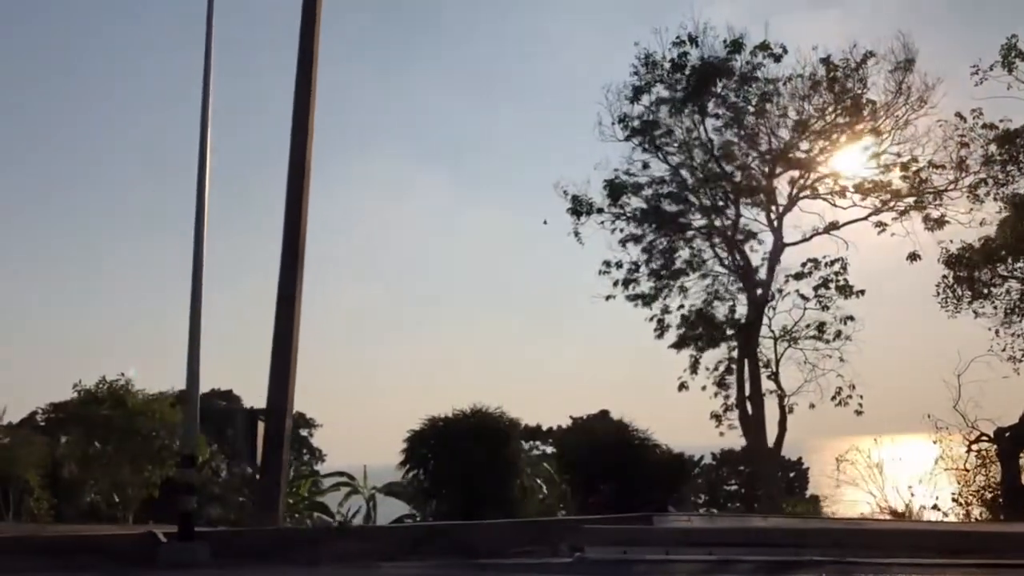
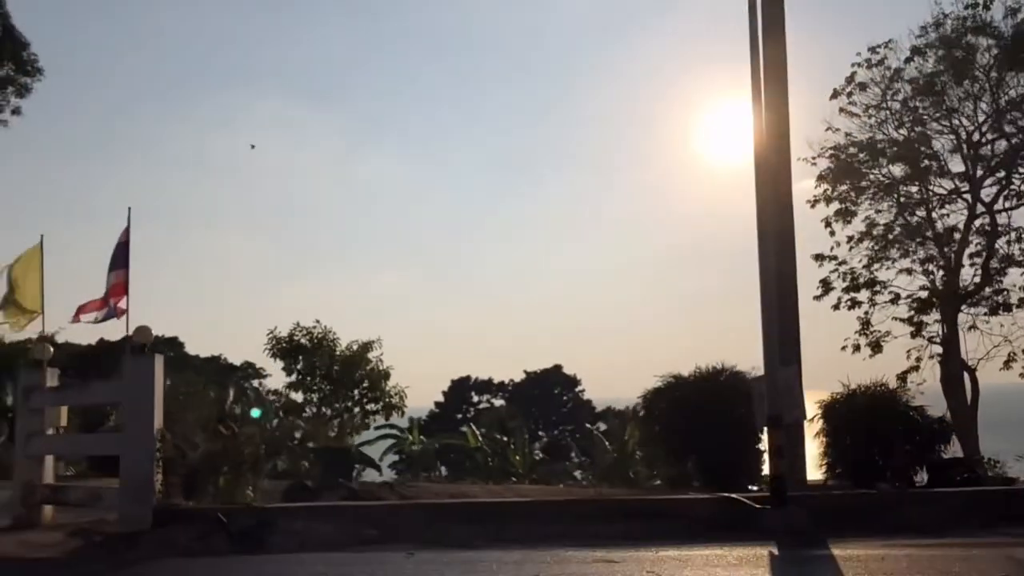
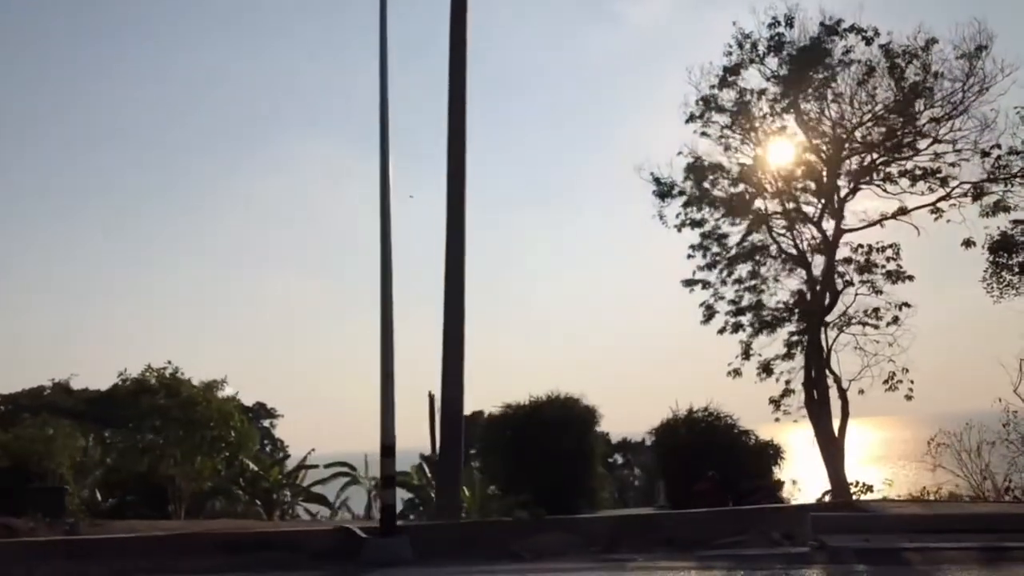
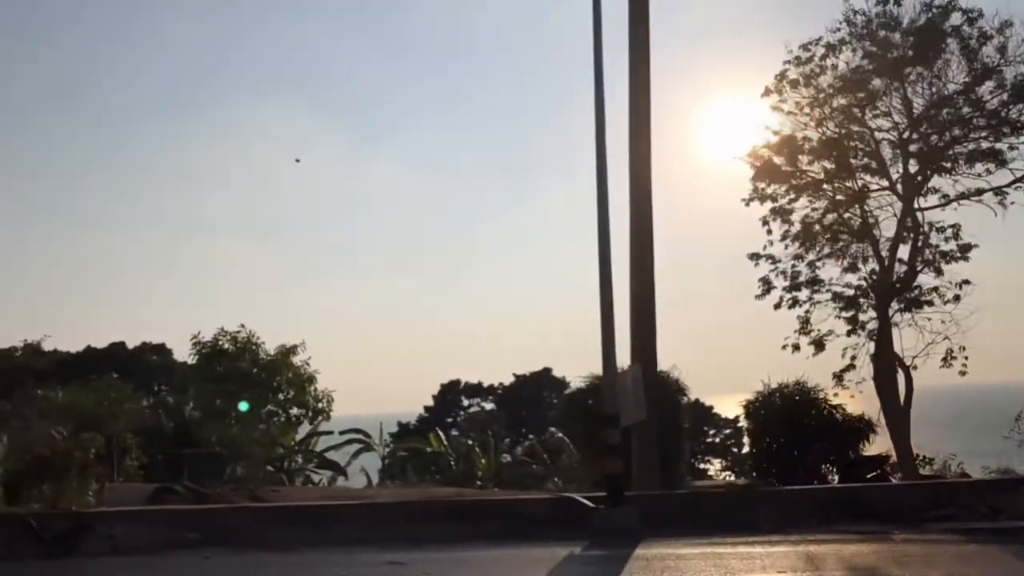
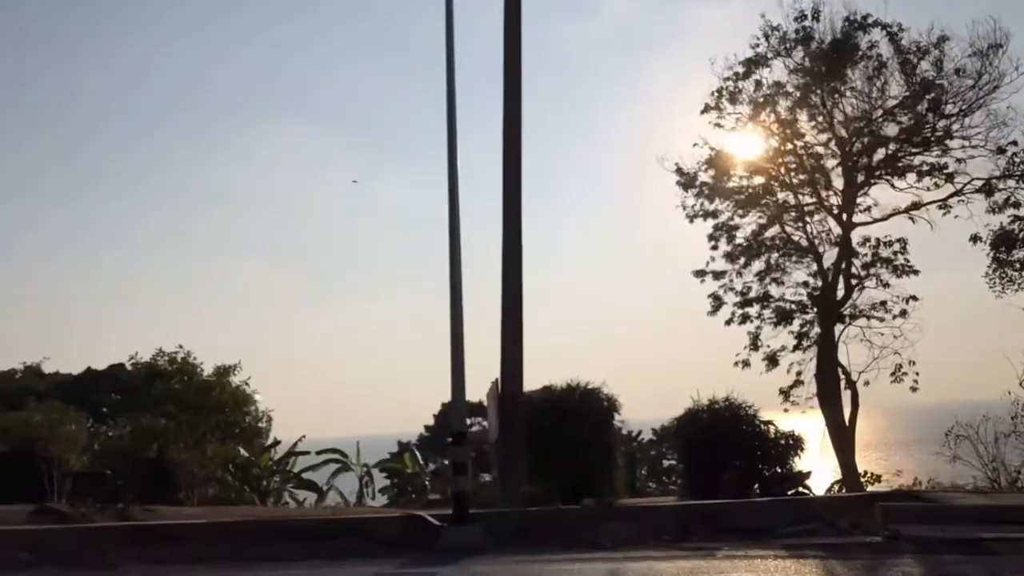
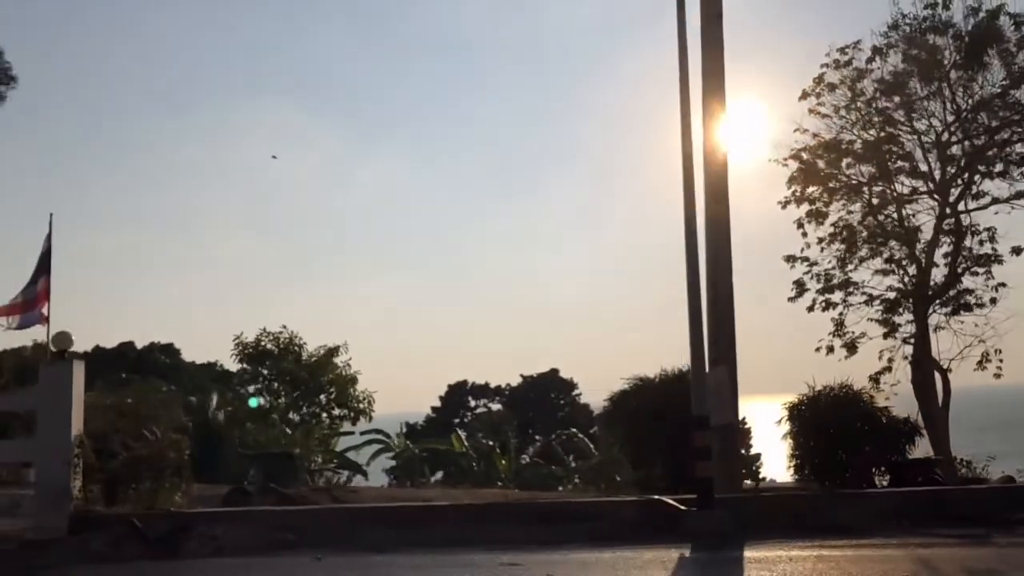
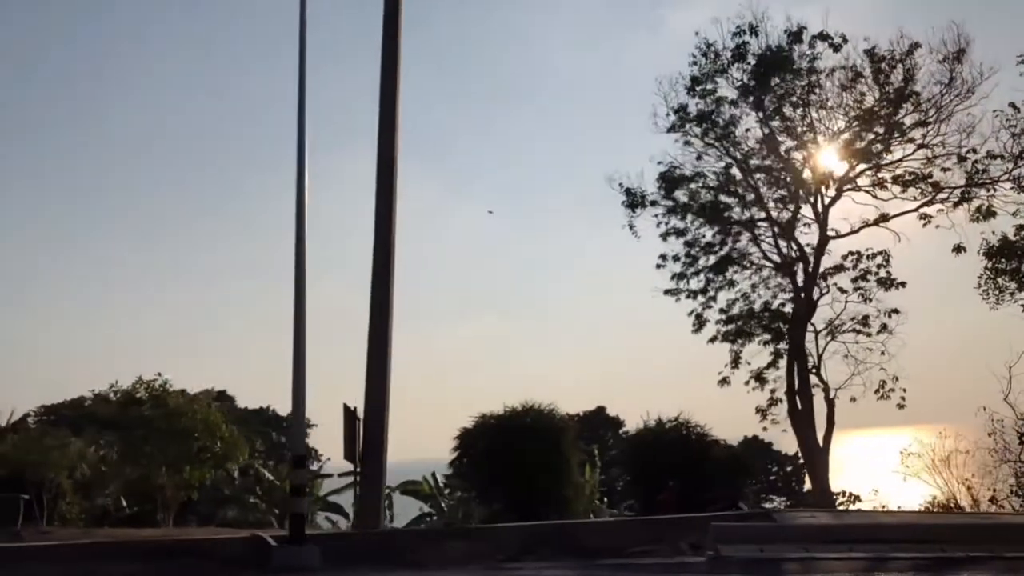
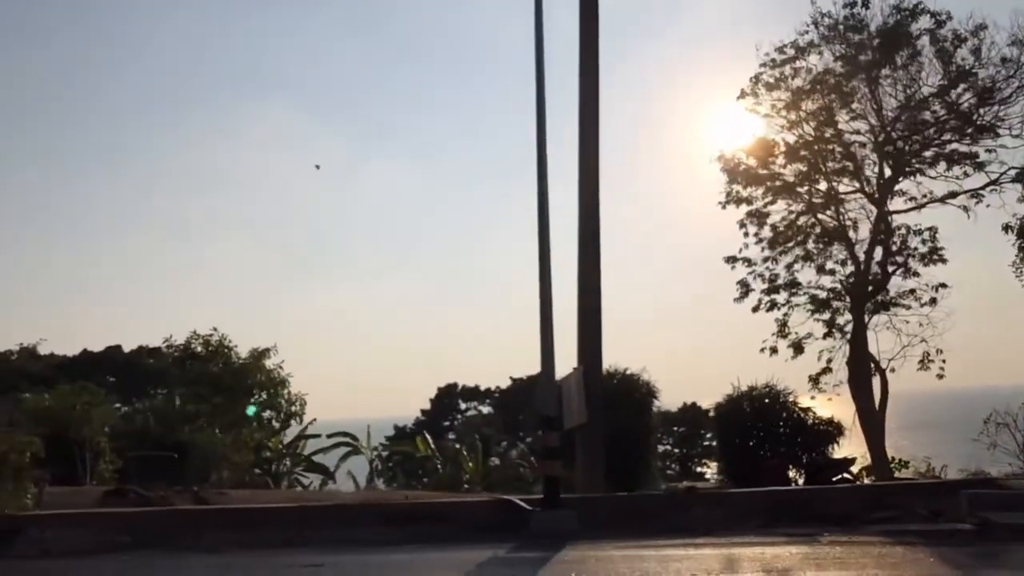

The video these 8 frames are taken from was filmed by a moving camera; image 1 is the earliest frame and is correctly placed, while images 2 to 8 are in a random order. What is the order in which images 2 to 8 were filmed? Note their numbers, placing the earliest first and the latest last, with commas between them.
7, 3, 5, 8, 4, 6, 2
